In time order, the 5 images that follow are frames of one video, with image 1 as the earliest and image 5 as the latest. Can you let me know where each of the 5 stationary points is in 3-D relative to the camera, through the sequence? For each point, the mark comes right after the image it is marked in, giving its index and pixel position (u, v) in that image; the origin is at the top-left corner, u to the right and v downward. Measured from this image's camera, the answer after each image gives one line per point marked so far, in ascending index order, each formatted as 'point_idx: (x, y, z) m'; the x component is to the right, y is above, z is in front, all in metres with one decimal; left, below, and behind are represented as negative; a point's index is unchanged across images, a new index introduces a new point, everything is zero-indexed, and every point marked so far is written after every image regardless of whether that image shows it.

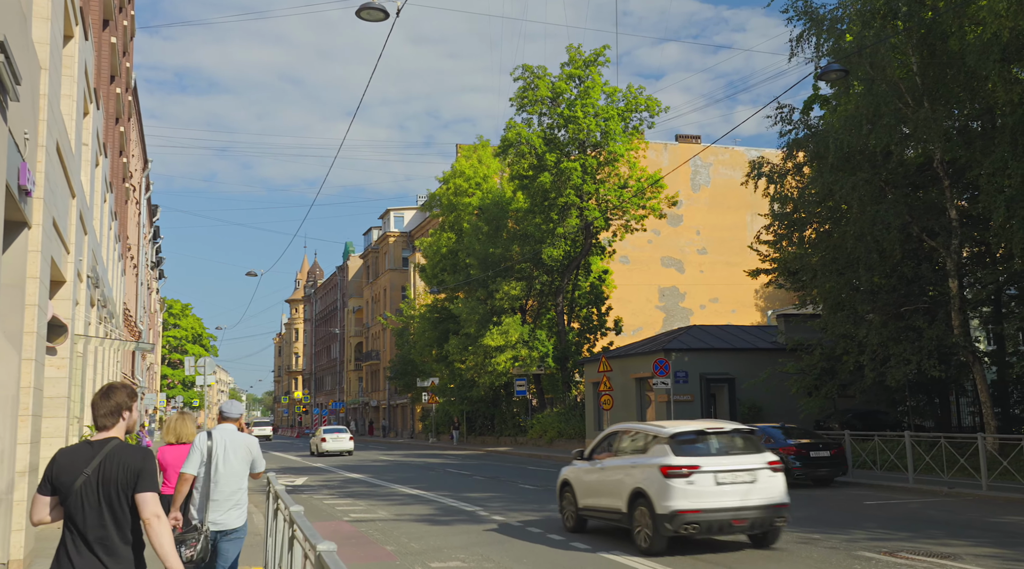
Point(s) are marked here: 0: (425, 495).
0: (-1.8, -4.3, +19.6) m
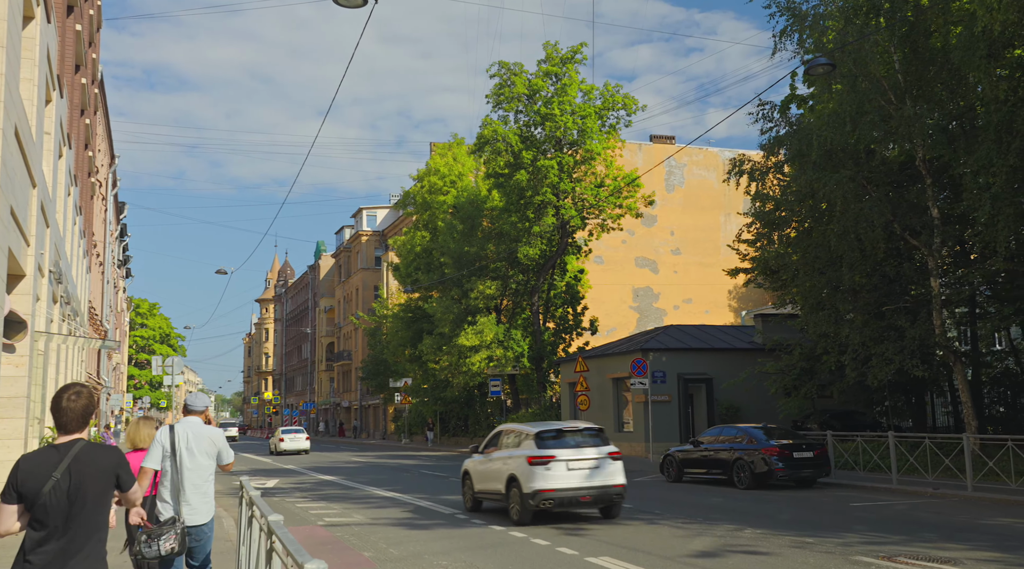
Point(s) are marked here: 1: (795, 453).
0: (-2.2, -4.2, +19.1) m
1: (+5.5, -3.3, +18.7) m
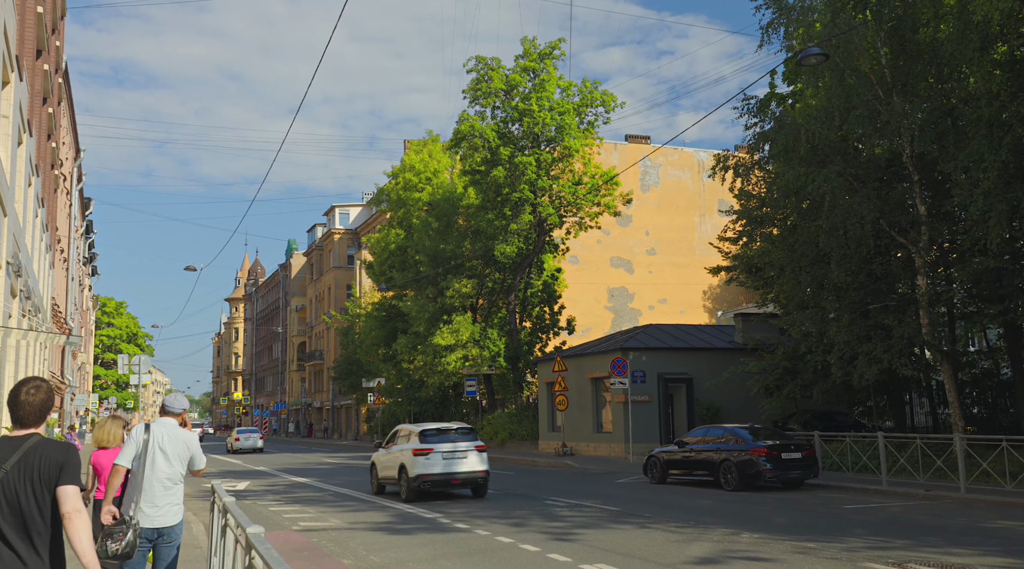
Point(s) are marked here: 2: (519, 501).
0: (-2.6, -4.1, +18.4) m
1: (+5.2, -3.2, +18.3) m
2: (+0.1, -3.9, +17.1) m
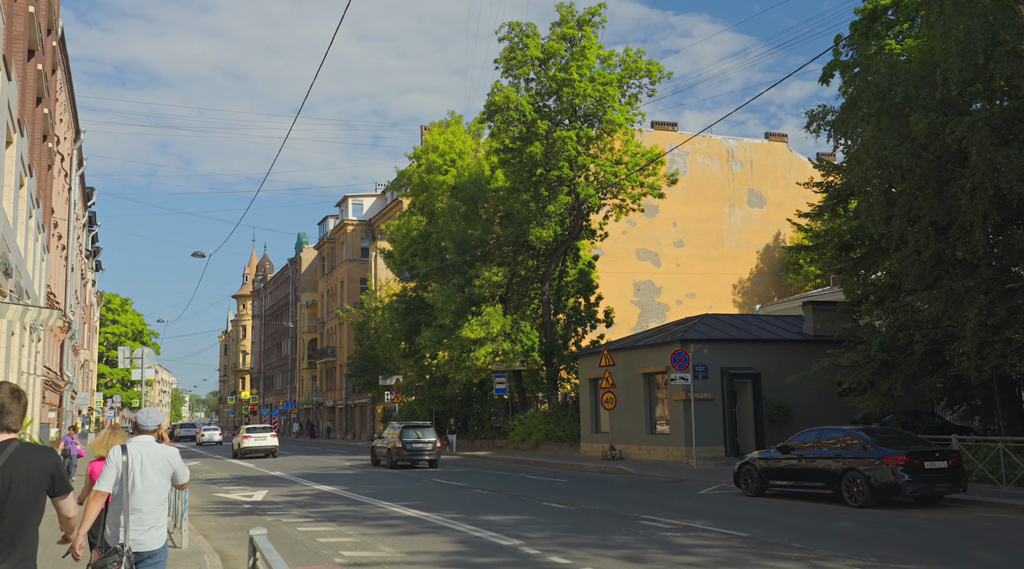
0: (-1.3, -3.7, +15.1) m
1: (+6.5, -2.8, +14.9) m
2: (+1.4, -3.4, +13.8) m
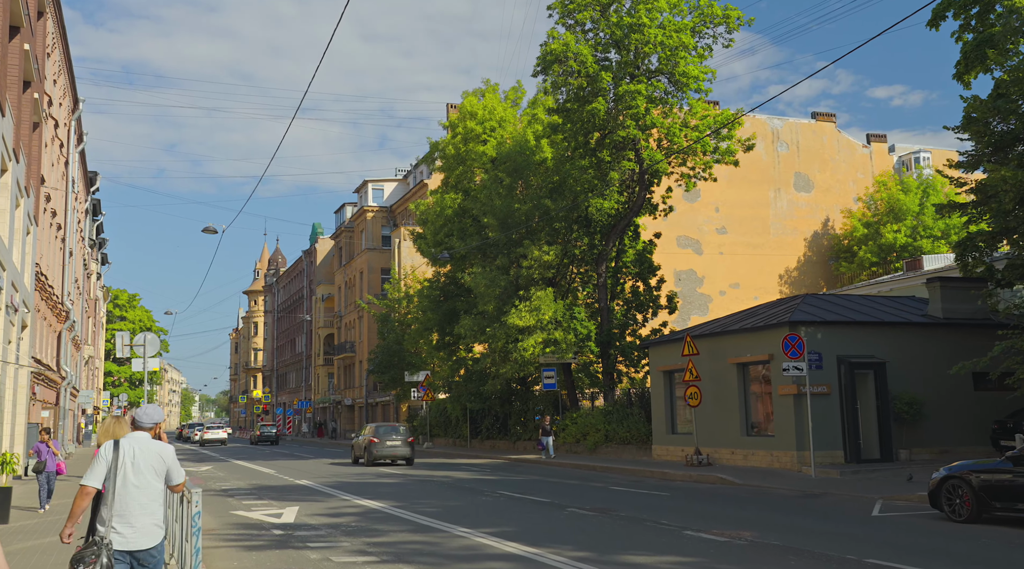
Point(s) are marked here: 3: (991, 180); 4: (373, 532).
0: (+0.3, -3.0, +10.5) m
1: (+8.1, -2.1, +10.3) m
2: (+3.0, -2.7, +9.2) m
3: (+9.4, +2.0, +19.1) m
4: (-2.0, -3.5, +13.6) m
